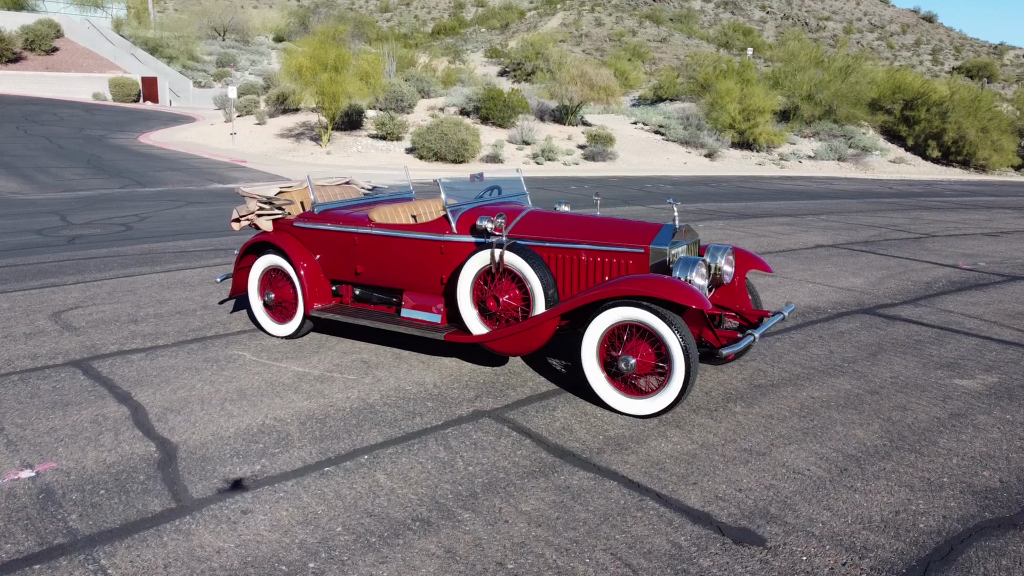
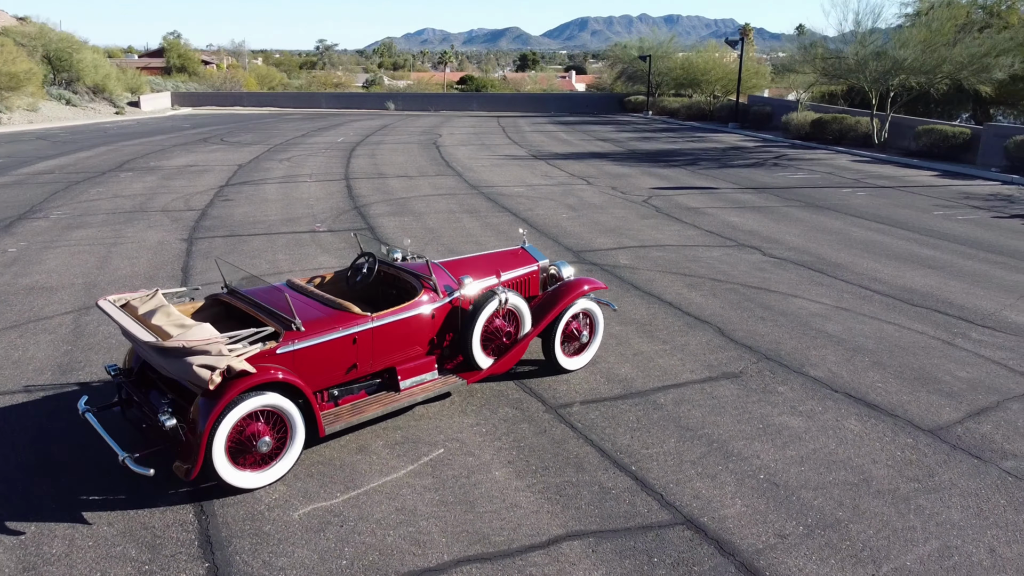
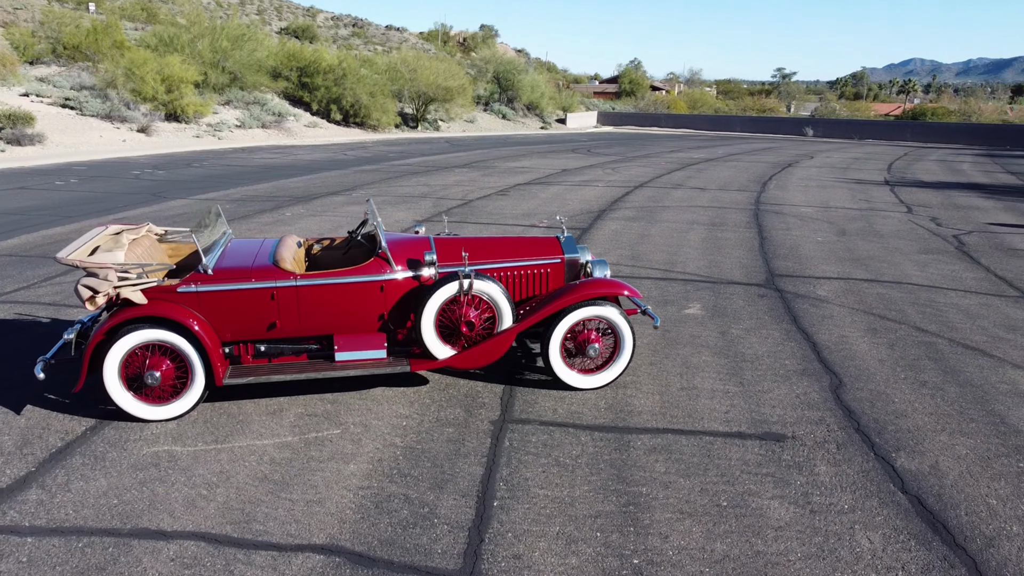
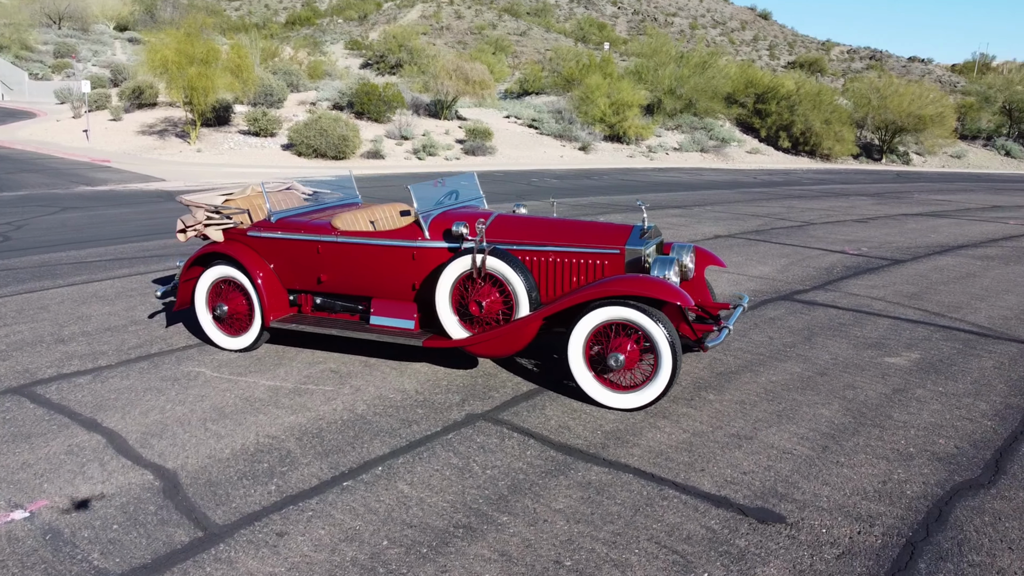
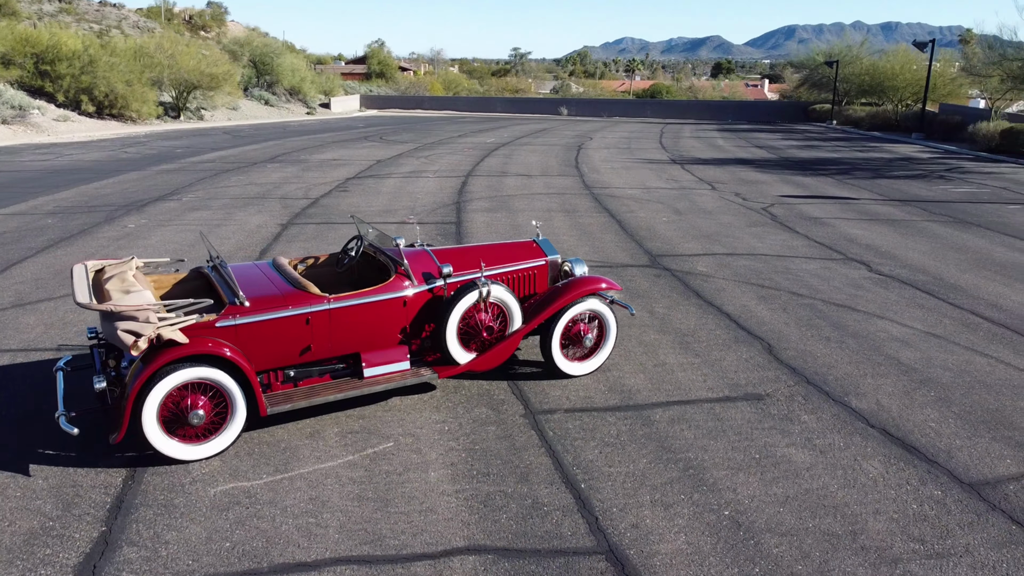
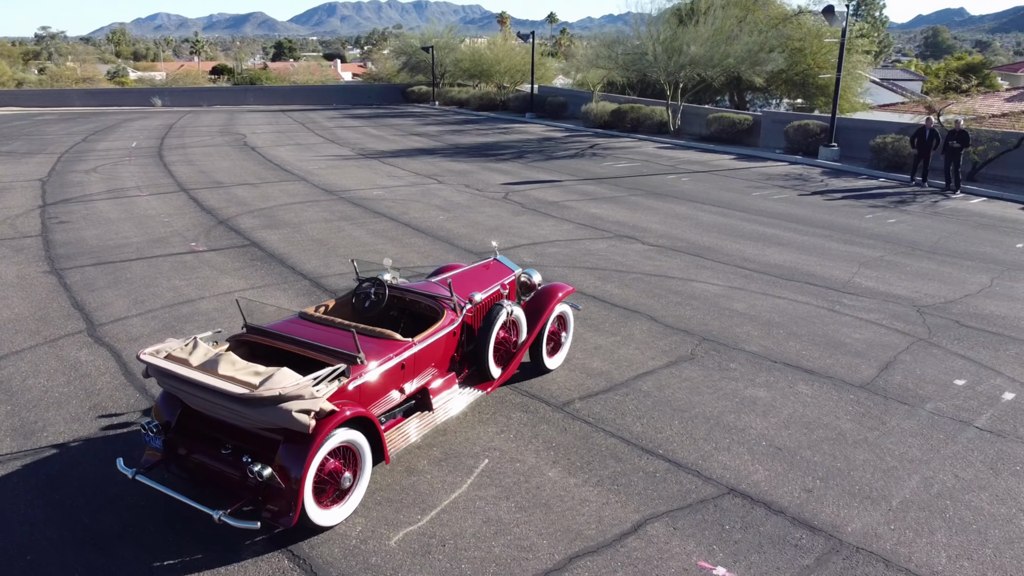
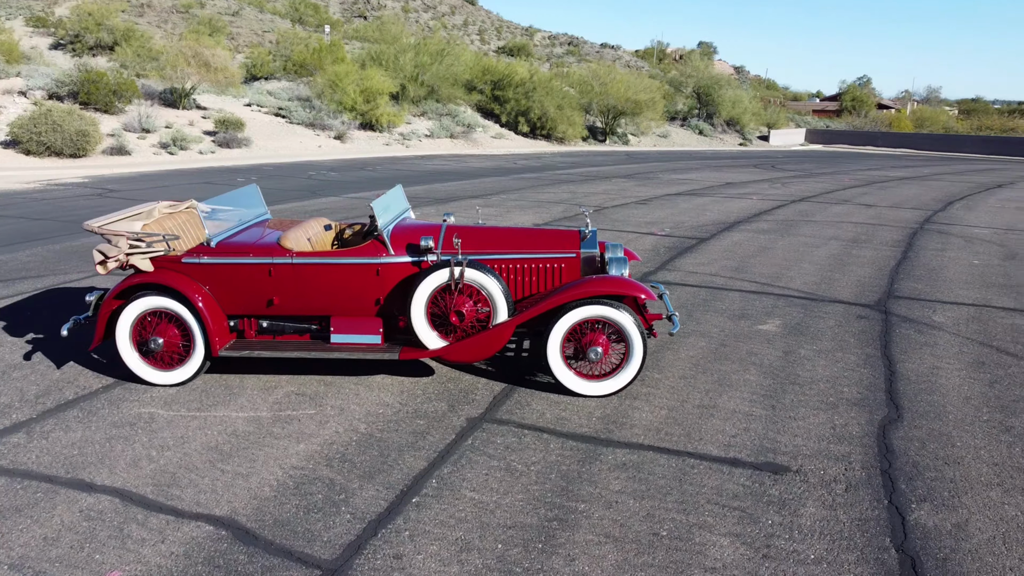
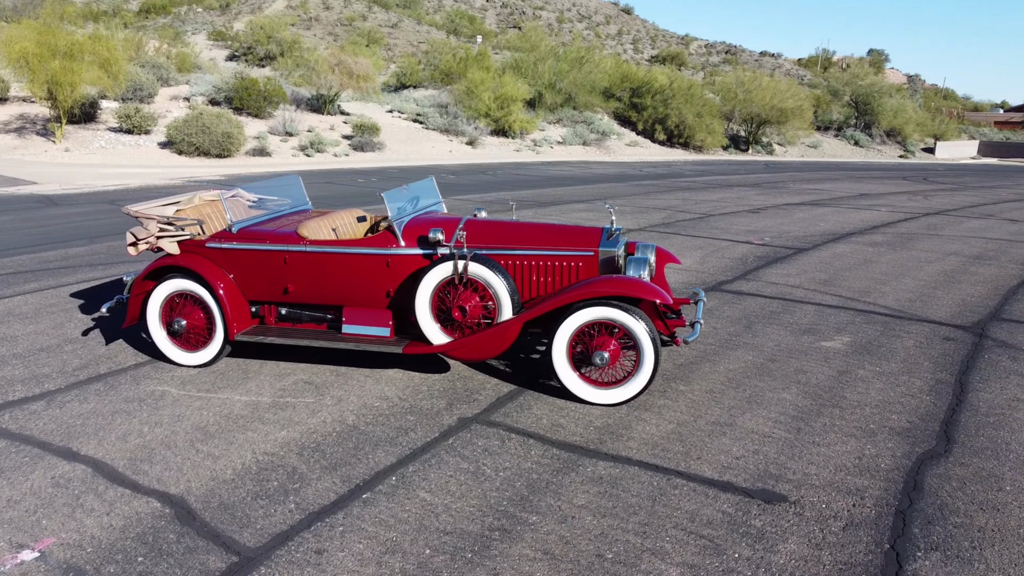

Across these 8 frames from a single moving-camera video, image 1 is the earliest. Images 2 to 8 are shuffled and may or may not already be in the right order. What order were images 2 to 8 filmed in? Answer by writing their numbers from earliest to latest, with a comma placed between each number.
4, 8, 7, 3, 5, 2, 6
